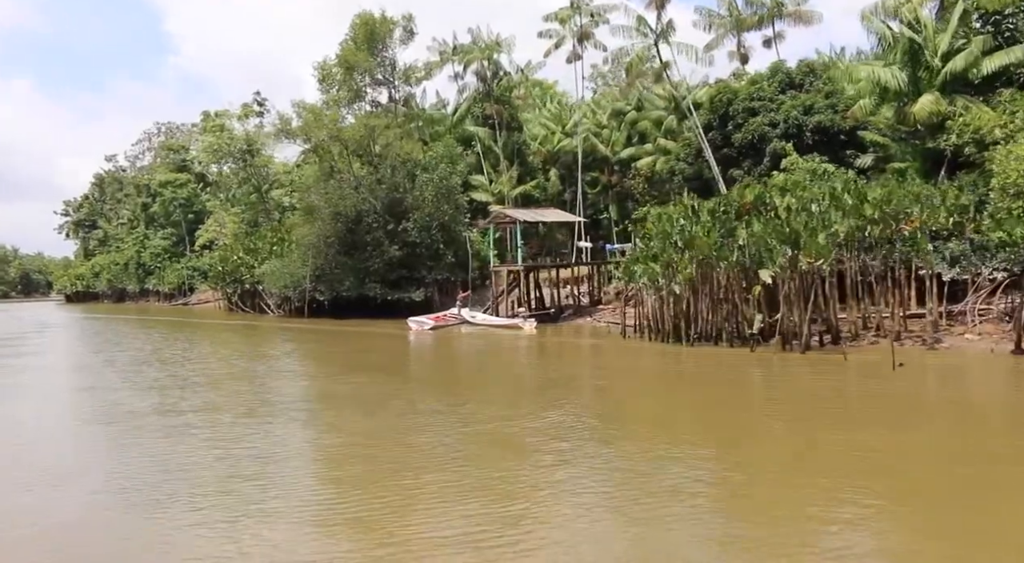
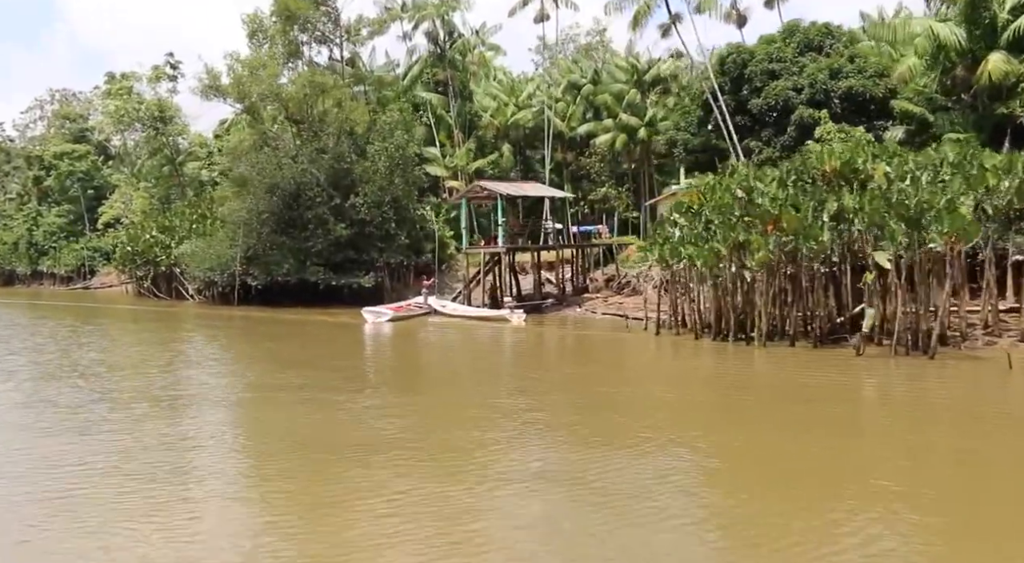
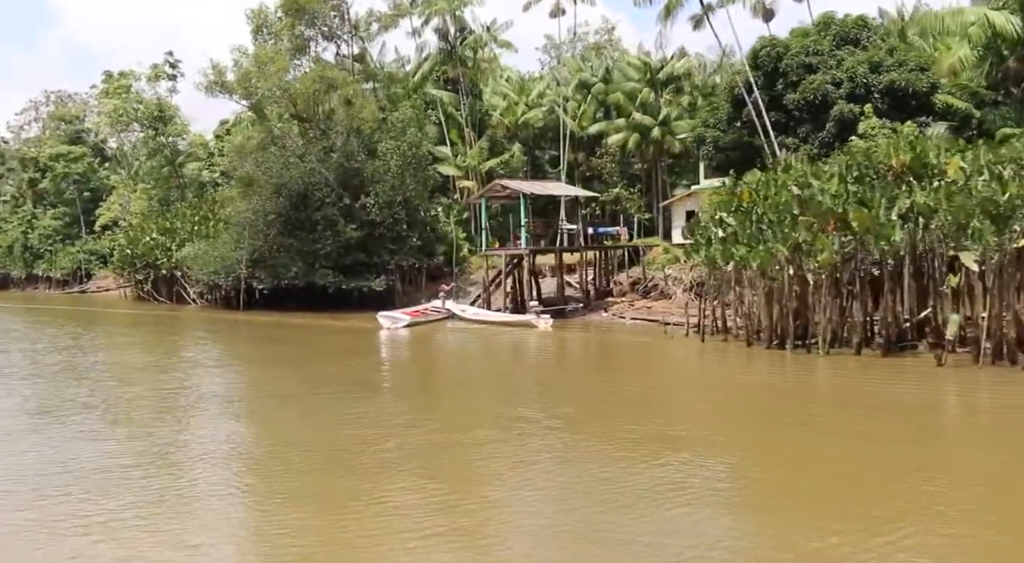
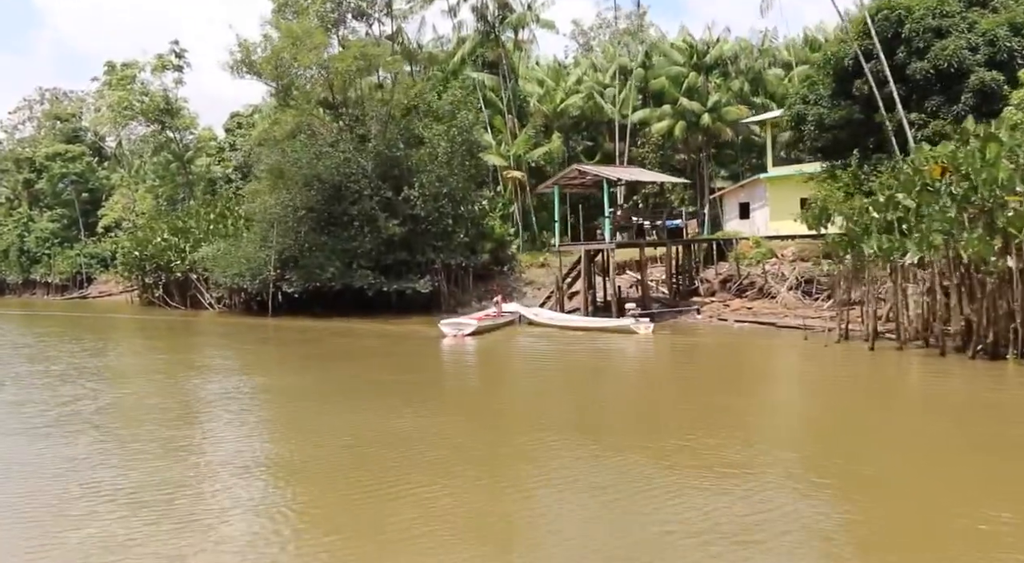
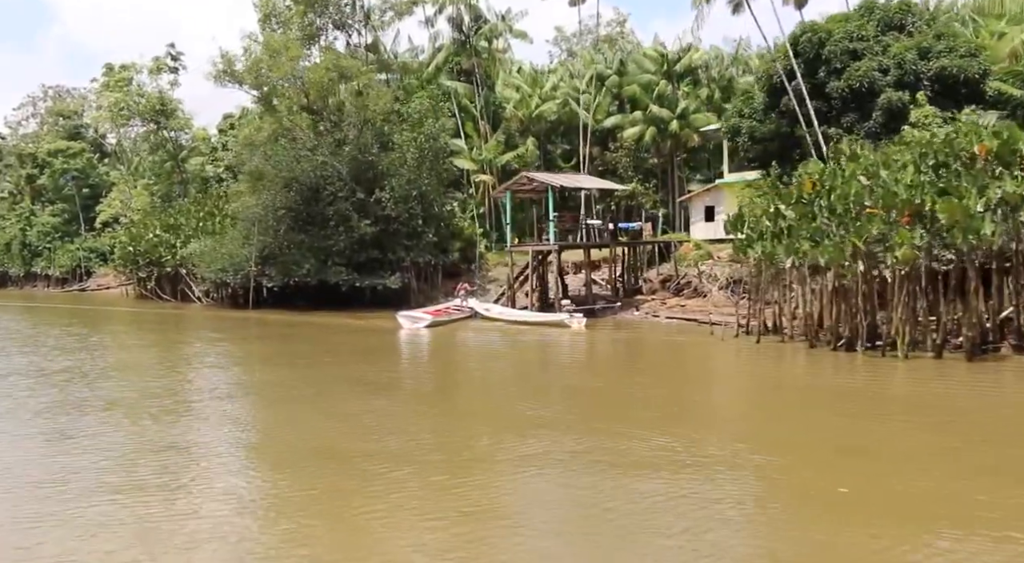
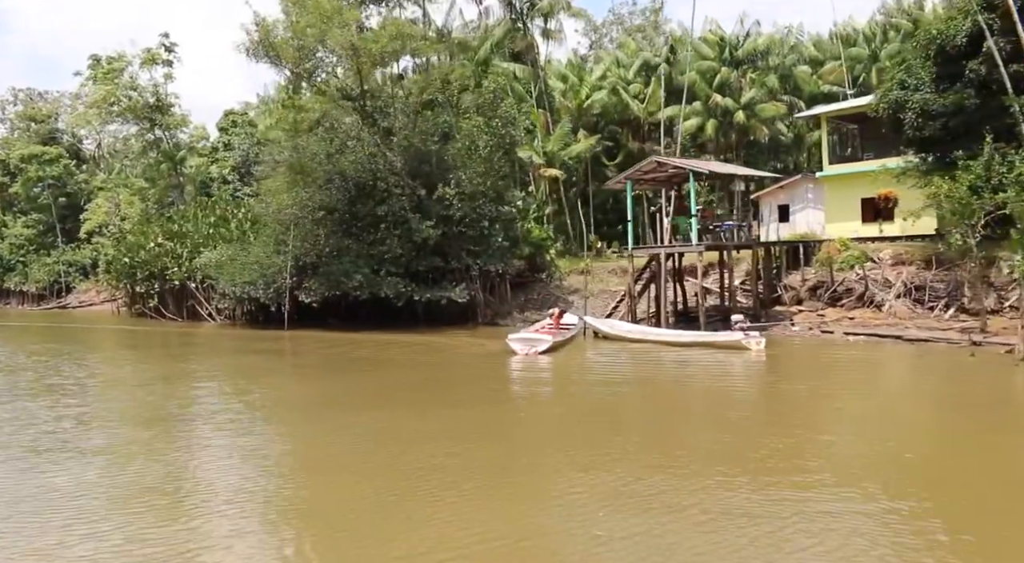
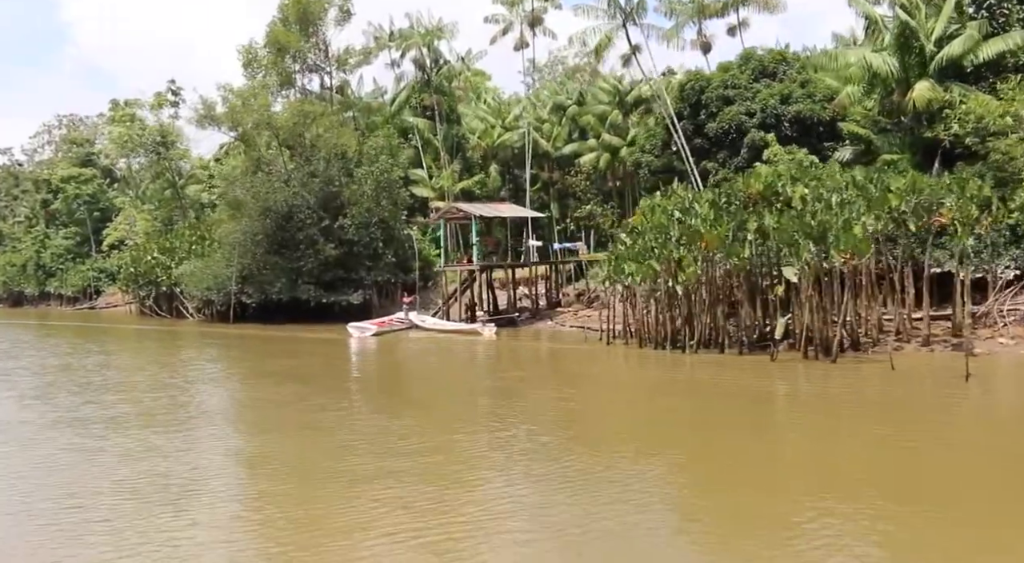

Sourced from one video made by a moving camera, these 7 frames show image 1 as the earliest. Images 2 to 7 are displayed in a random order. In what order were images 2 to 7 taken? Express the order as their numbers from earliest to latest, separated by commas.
7, 2, 3, 5, 4, 6
